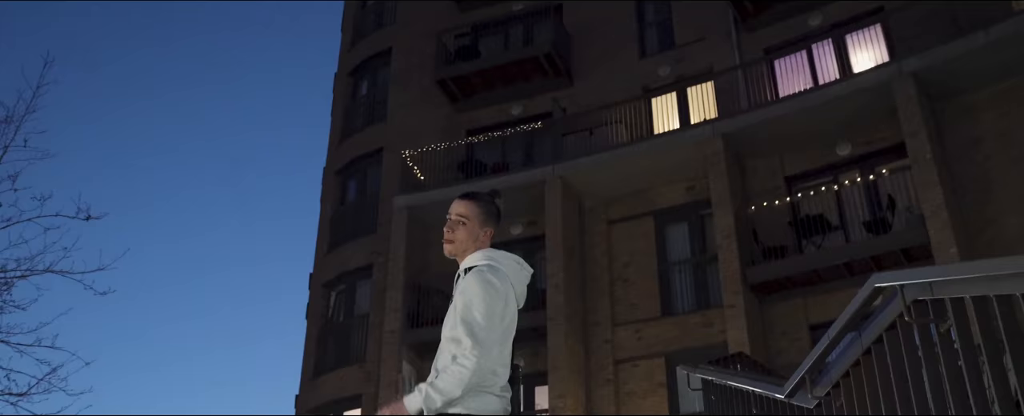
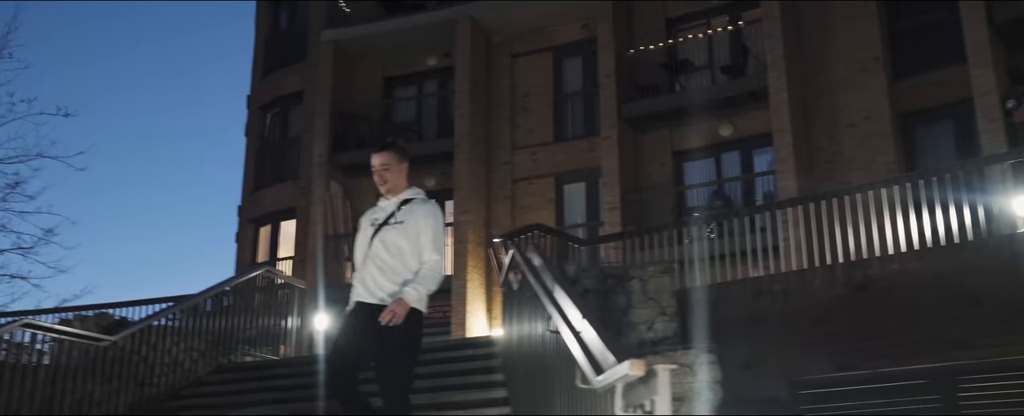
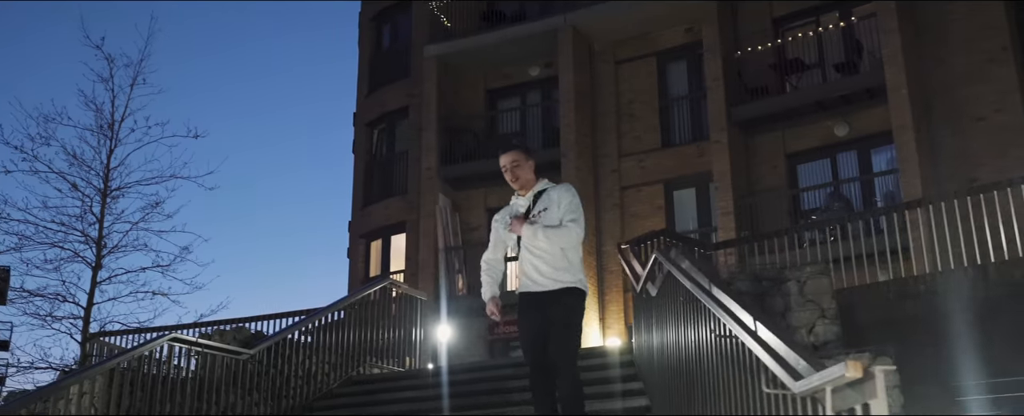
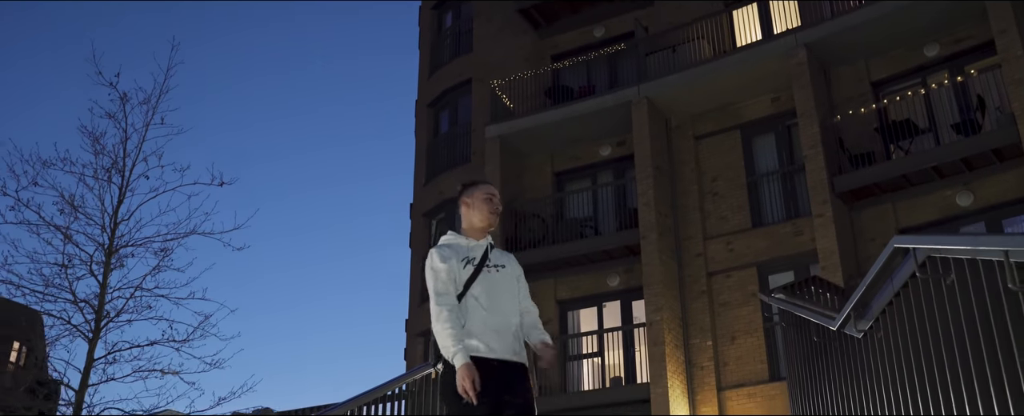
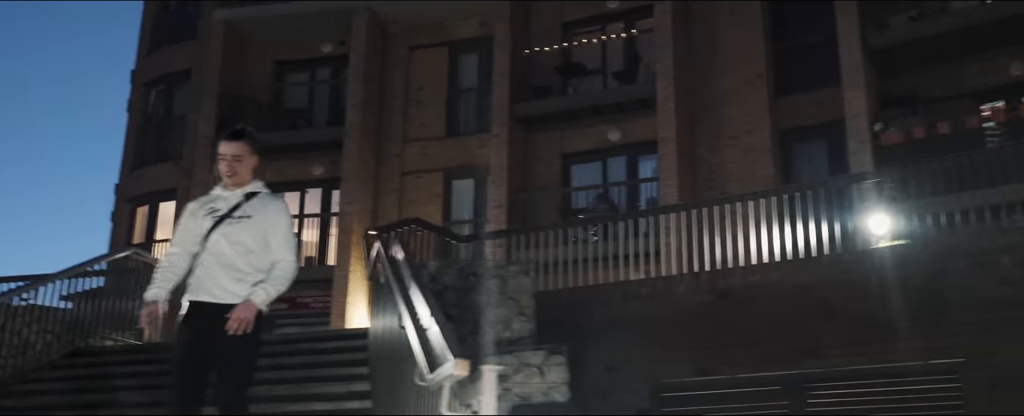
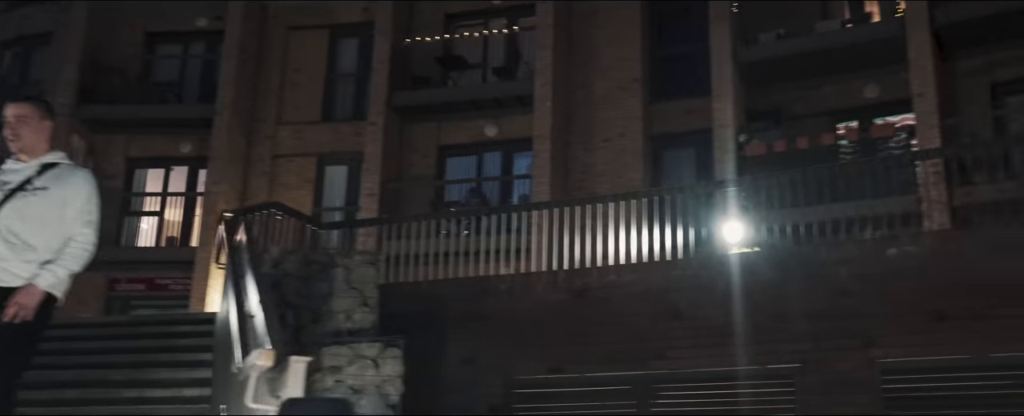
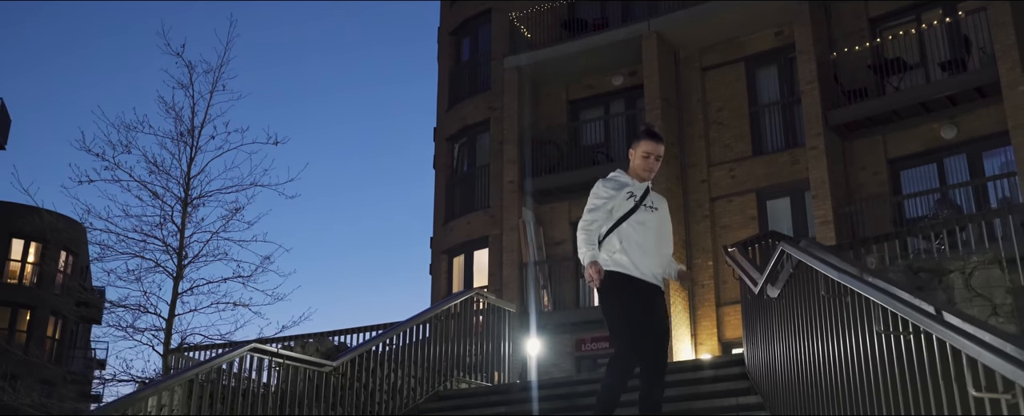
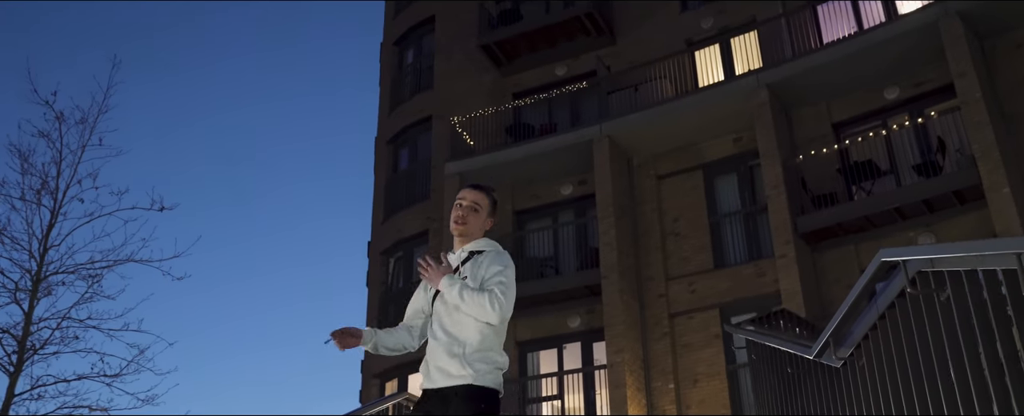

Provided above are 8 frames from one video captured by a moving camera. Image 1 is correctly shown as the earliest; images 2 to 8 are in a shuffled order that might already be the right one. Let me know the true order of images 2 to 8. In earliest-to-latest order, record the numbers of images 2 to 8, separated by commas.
8, 4, 7, 3, 2, 5, 6
